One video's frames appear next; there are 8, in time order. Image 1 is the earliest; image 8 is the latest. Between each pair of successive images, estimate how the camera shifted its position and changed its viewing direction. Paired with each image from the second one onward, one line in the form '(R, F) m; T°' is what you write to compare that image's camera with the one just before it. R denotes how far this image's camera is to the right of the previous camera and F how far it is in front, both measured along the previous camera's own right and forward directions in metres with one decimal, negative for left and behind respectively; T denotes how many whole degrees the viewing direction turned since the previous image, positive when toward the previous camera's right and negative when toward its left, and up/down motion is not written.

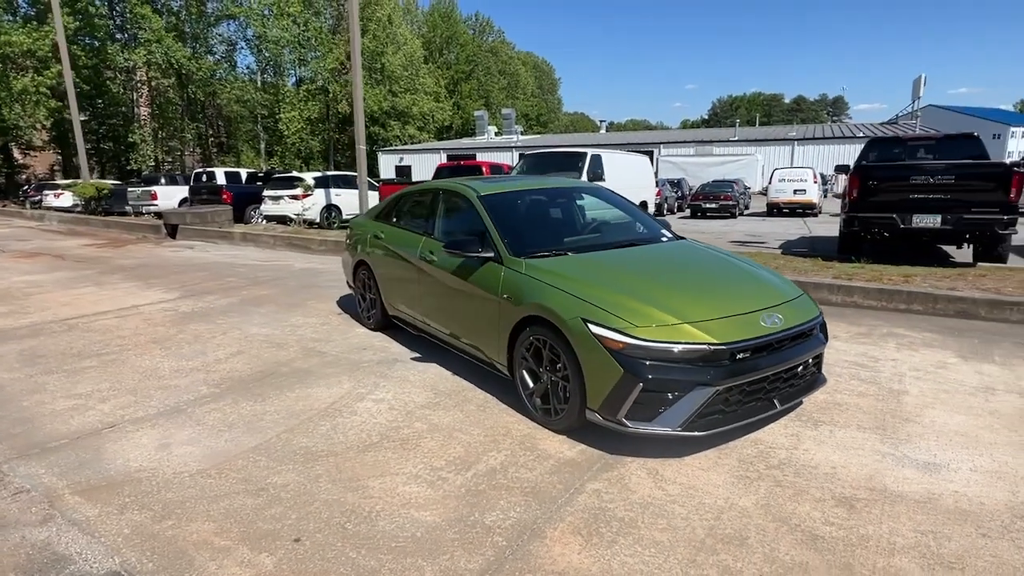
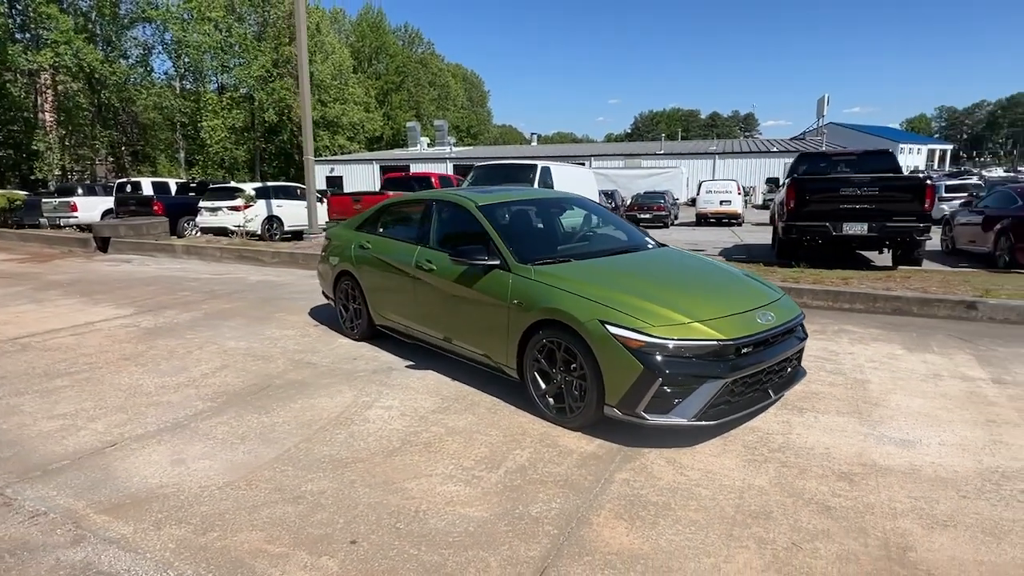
(-0.6, -0.2) m; +7°
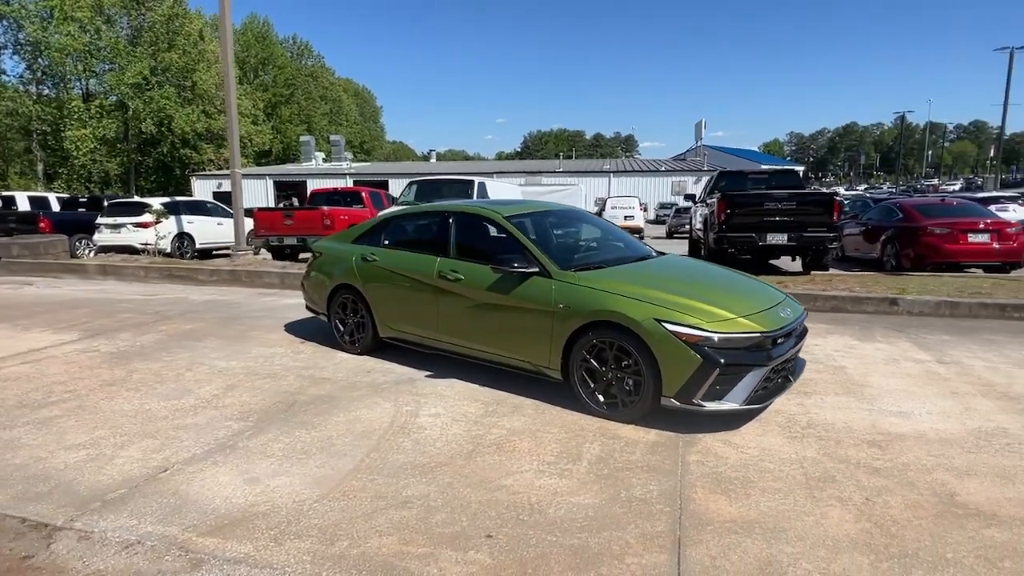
(-1.2, -0.1) m; +10°
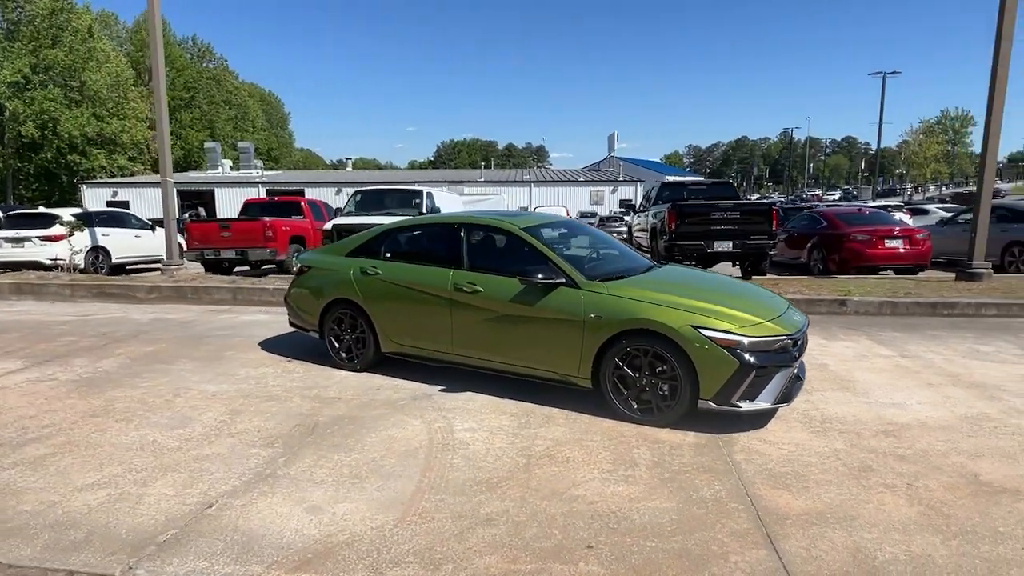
(-0.9, 0.0) m; +8°
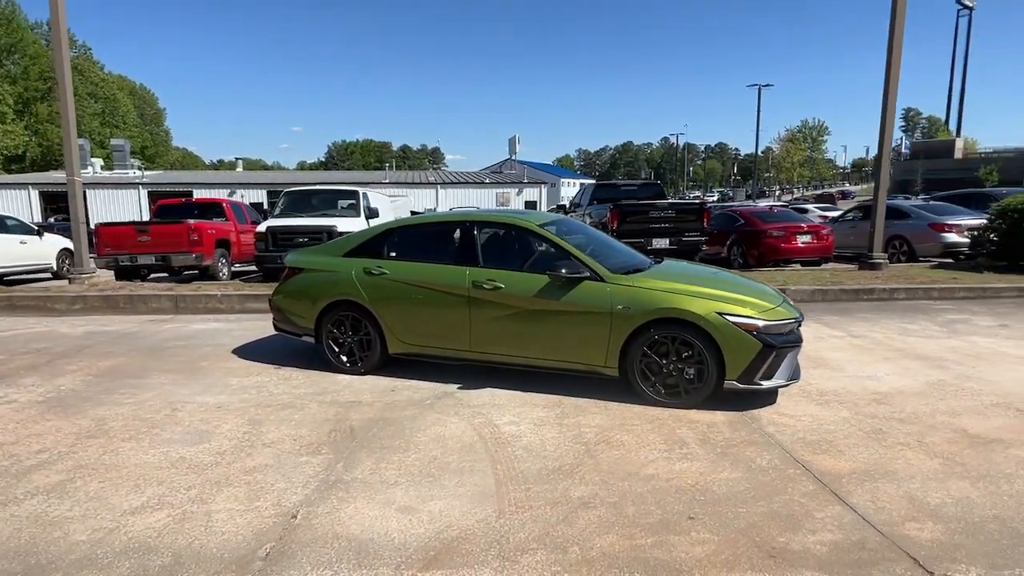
(-1.1, 0.0) m; +10°
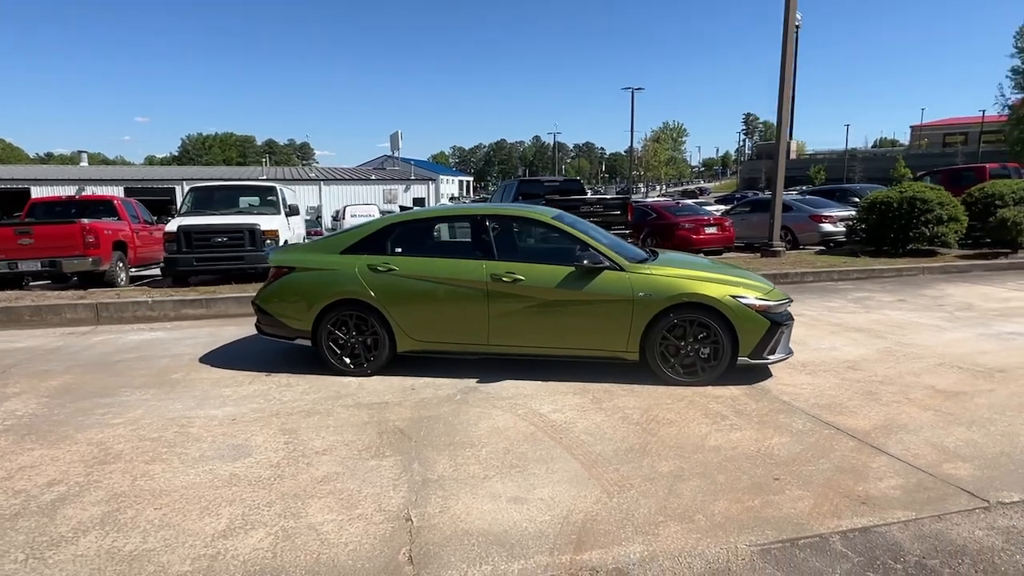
(-1.3, +0.1) m; +12°
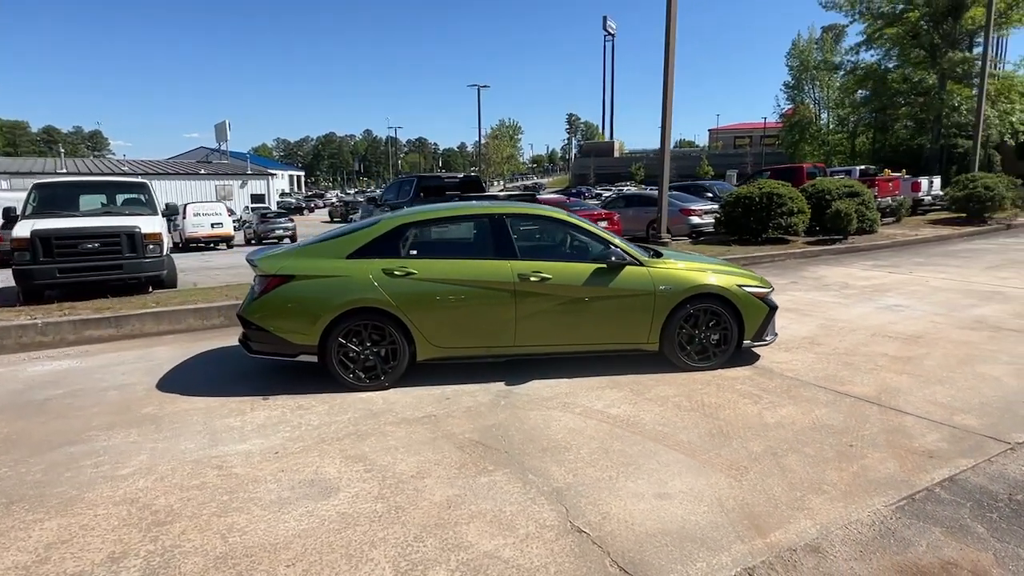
(-1.7, +0.3) m; +16°
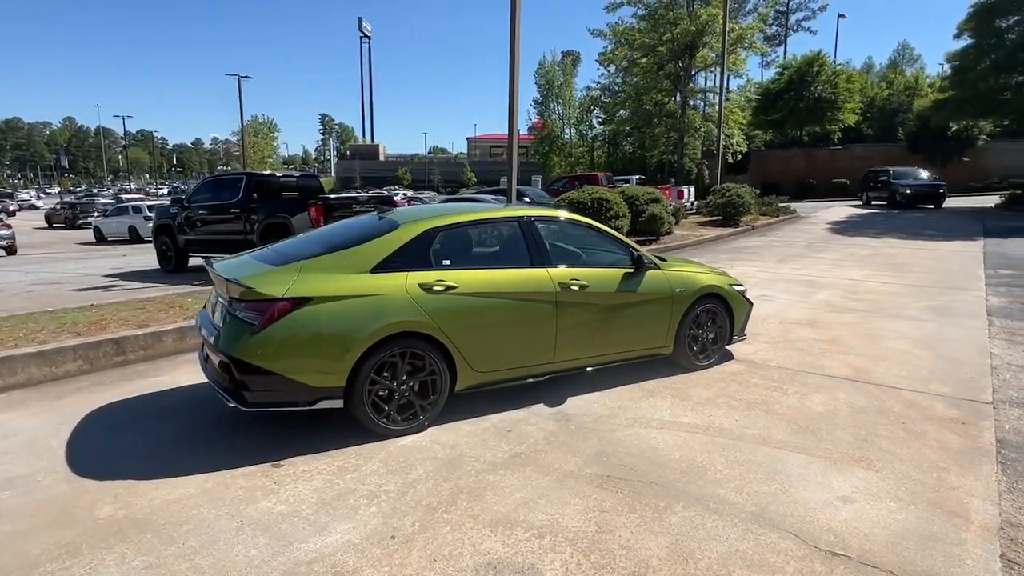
(-2.2, +1.0) m; +23°
